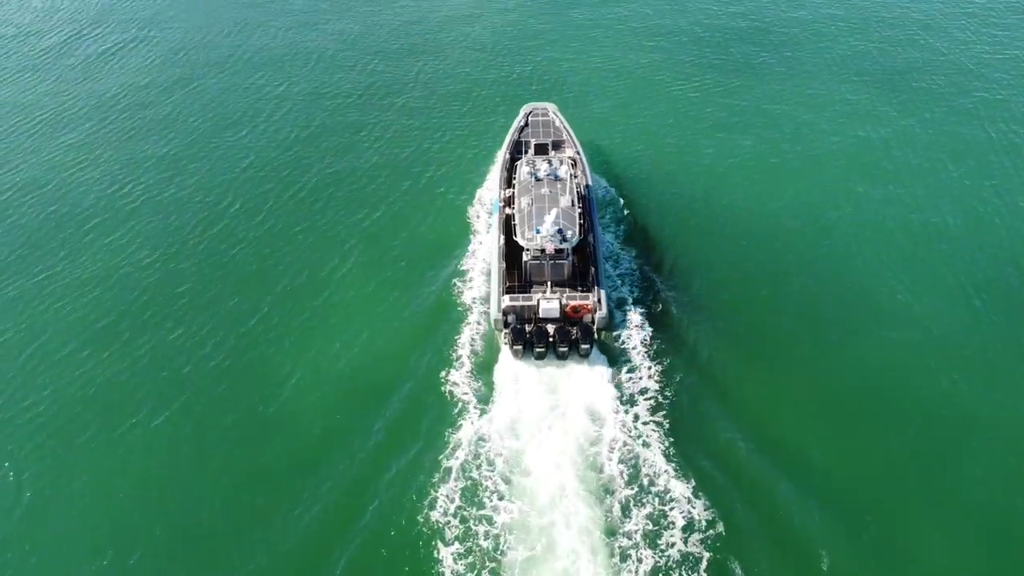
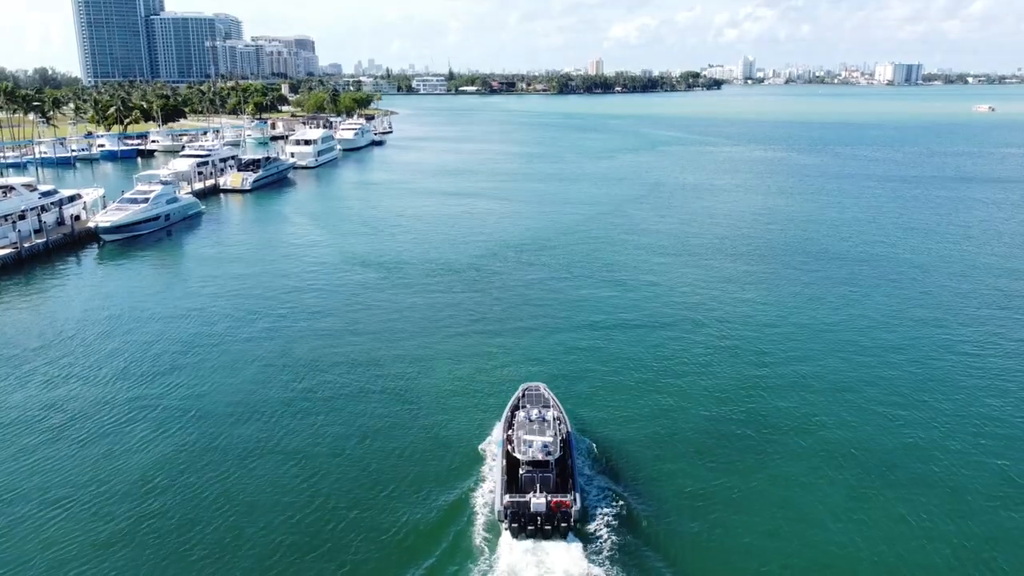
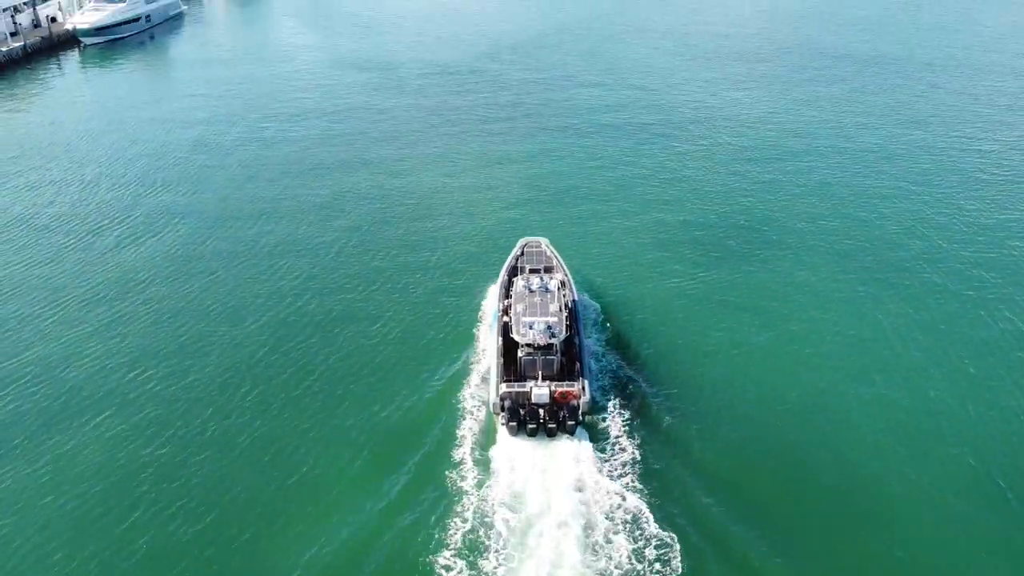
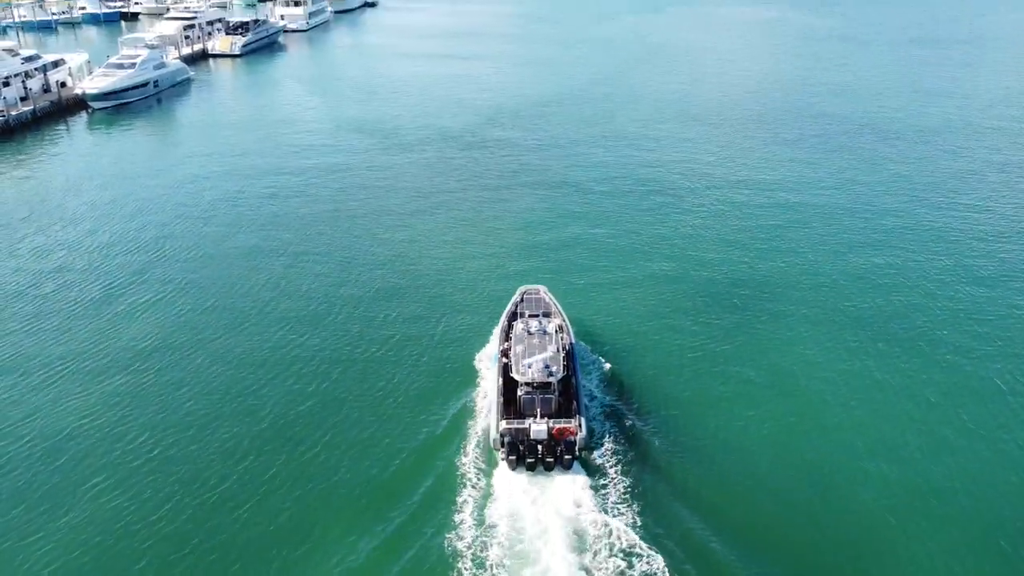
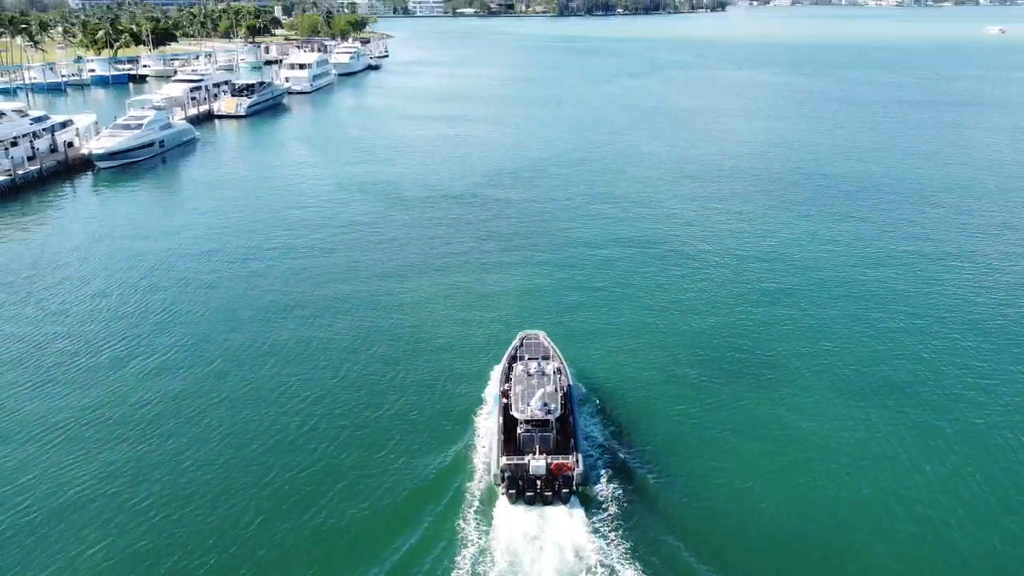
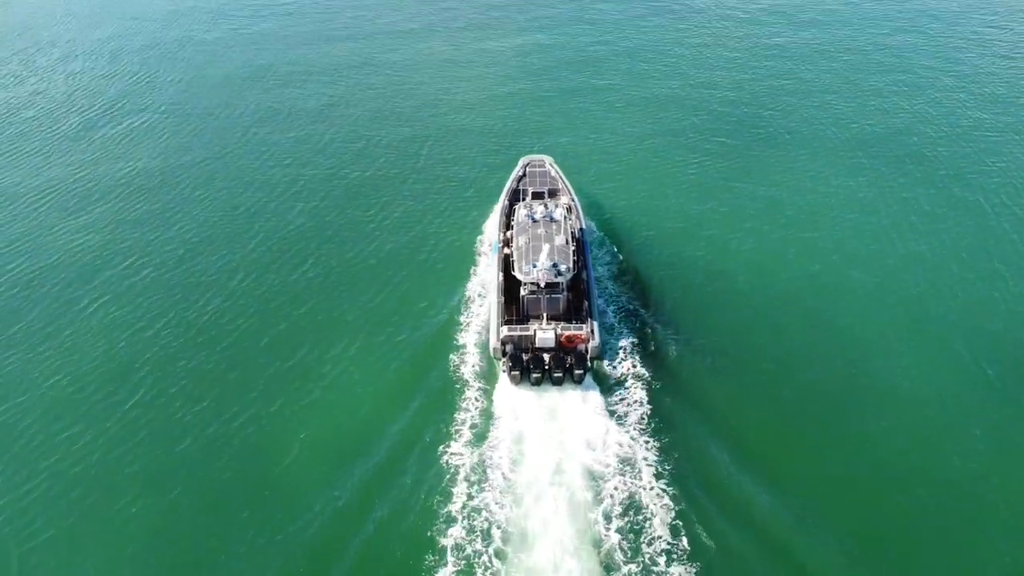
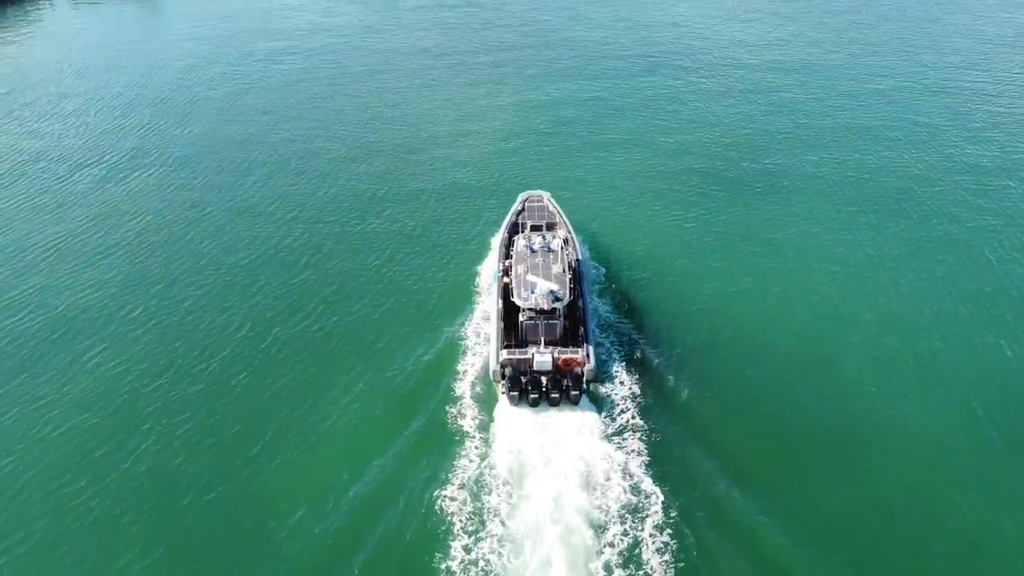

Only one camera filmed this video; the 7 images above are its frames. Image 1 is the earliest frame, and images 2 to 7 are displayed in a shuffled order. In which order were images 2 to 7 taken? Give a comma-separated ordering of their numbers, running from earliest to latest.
6, 7, 3, 4, 5, 2
